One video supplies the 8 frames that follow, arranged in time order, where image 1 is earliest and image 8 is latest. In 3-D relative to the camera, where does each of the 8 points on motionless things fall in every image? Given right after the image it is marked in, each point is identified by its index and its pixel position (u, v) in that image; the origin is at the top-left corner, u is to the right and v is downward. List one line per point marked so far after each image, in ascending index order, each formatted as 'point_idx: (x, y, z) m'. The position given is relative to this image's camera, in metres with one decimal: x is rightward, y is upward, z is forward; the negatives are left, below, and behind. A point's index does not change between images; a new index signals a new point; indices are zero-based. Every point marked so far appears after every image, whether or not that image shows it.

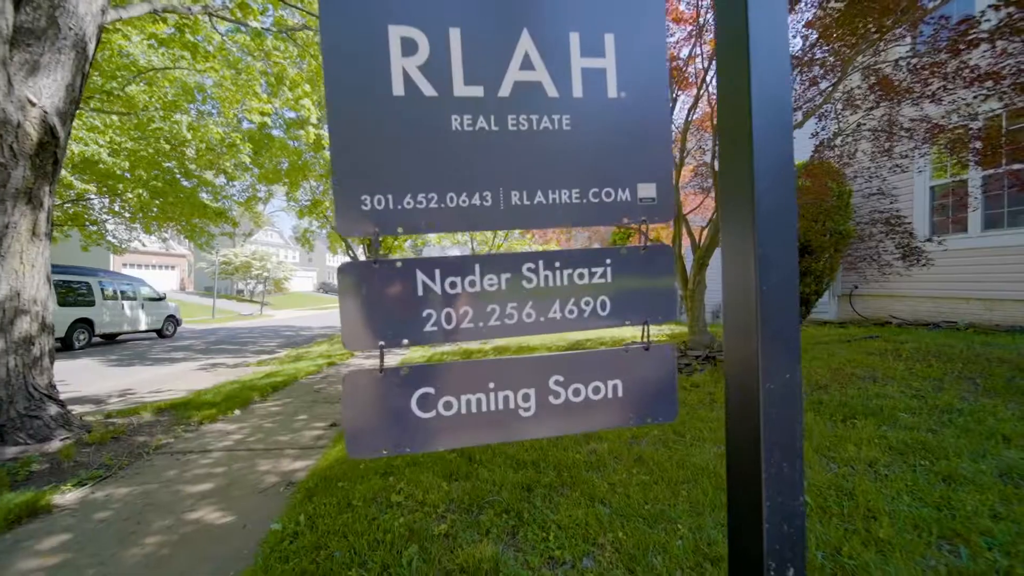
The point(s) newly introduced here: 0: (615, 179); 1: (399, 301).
0: (+0.2, +0.2, +0.8) m
1: (-0.2, 0.0, +0.8) m
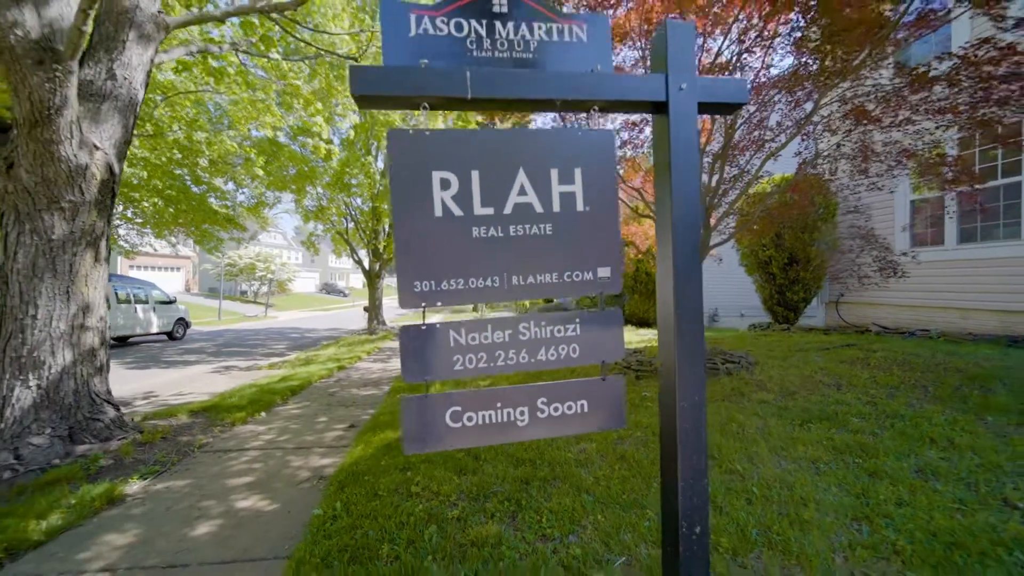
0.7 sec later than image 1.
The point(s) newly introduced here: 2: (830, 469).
0: (+0.2, +0.1, +1.1) m
1: (-0.2, -0.2, +1.1) m
2: (+1.8, -1.0, +2.1) m
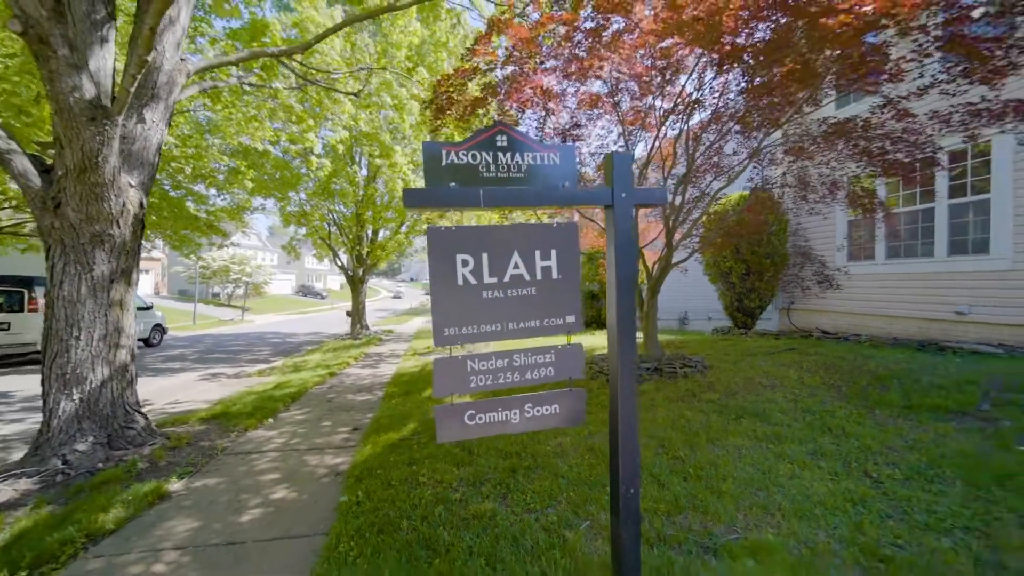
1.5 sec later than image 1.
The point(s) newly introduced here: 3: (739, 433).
0: (+0.2, -0.1, +1.7) m
1: (-0.2, -0.4, +1.6) m
2: (+1.7, -1.2, +2.7) m
3: (+1.8, -1.2, +3.0) m
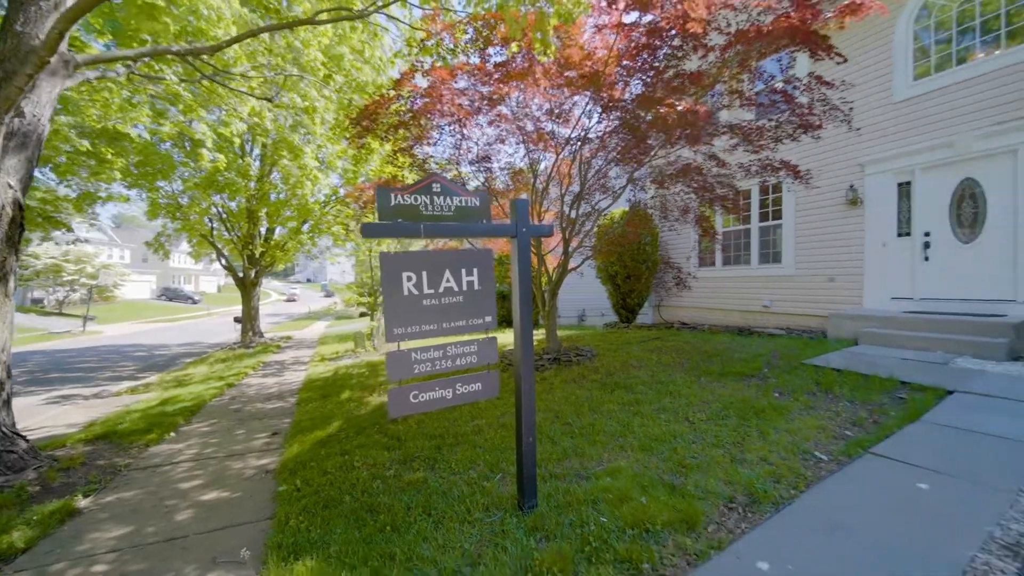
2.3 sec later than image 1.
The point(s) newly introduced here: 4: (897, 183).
0: (-0.2, -0.1, +2.3) m
1: (-0.6, -0.4, +2.1) m
2: (+1.0, -1.2, +3.6) m
3: (+1.1, -1.2, +4.0) m
4: (+6.4, +1.8, +6.2) m
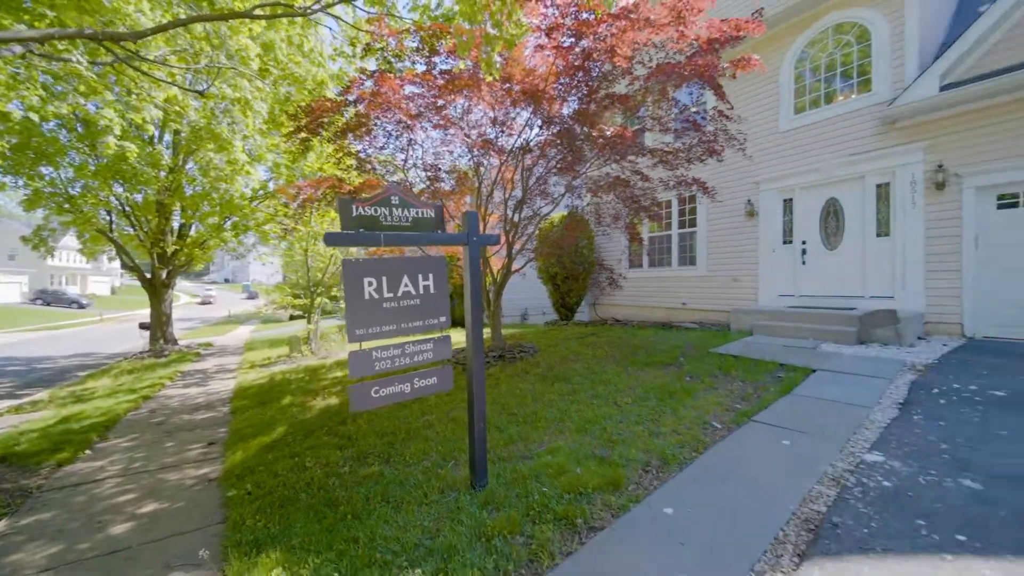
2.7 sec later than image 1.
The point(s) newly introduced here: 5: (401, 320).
0: (-0.5, -0.2, +2.5) m
1: (-0.9, -0.4, +2.3) m
2: (+0.5, -1.2, +4.0) m
3: (+0.5, -1.2, +4.4) m
4: (+5.4, +1.8, +7.4) m
5: (-0.7, -0.2, +2.4) m
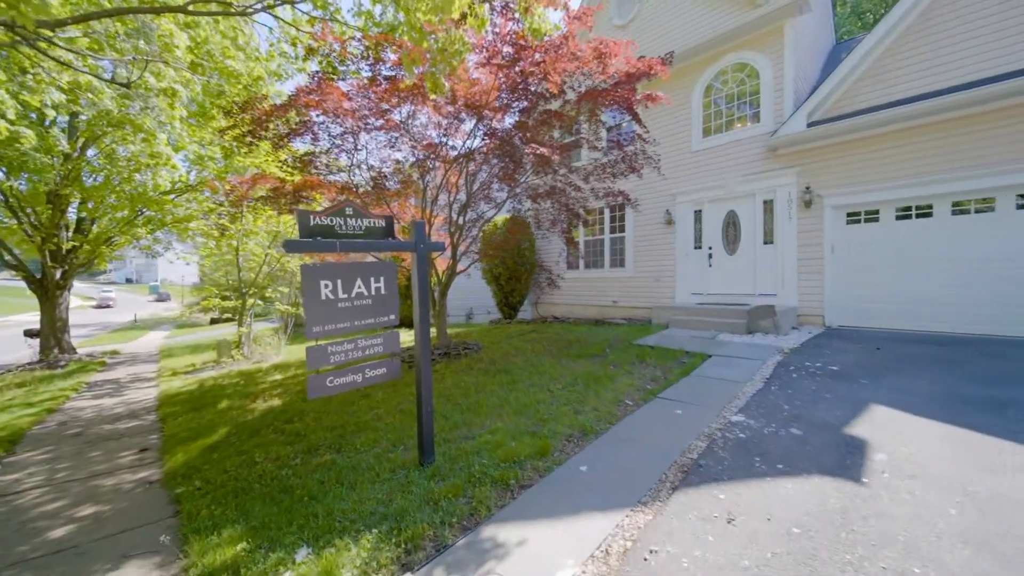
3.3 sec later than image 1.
0: (-1.0, -0.2, +2.8) m
1: (-1.3, -0.5, +2.5) m
2: (-0.2, -1.2, +4.5) m
3: (-0.2, -1.2, +4.8) m
4: (+4.2, +1.8, +8.5) m
5: (-1.1, -0.2, +2.6) m
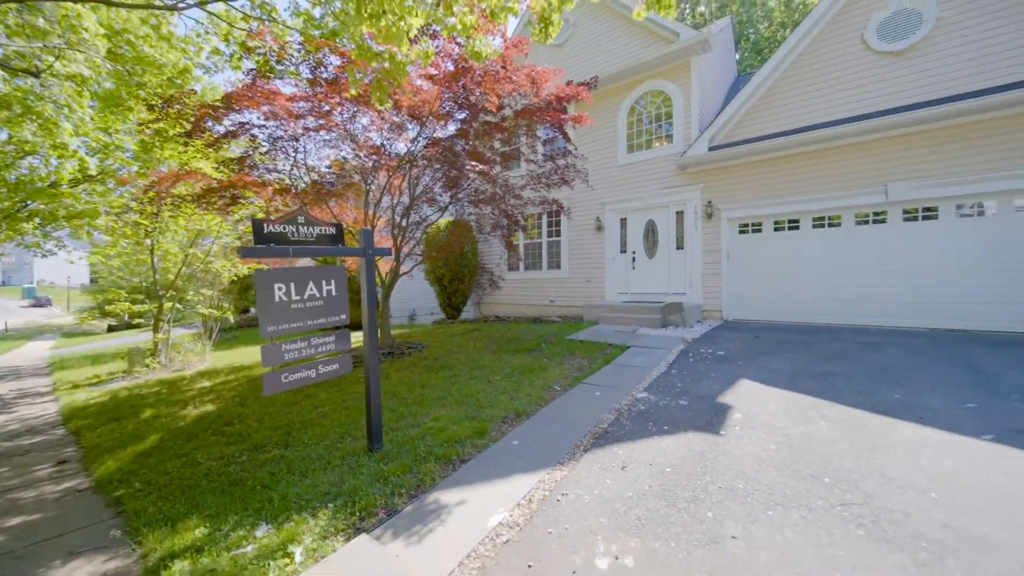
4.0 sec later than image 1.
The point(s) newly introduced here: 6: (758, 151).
0: (-1.5, -0.2, +3.1) m
1: (-1.8, -0.5, +2.7) m
2: (-0.9, -1.3, +4.8) m
3: (-1.0, -1.3, +5.1) m
4: (+2.8, +1.8, +9.5) m
5: (-1.6, -0.2, +2.9) m
6: (+5.0, +2.8, +7.5) m
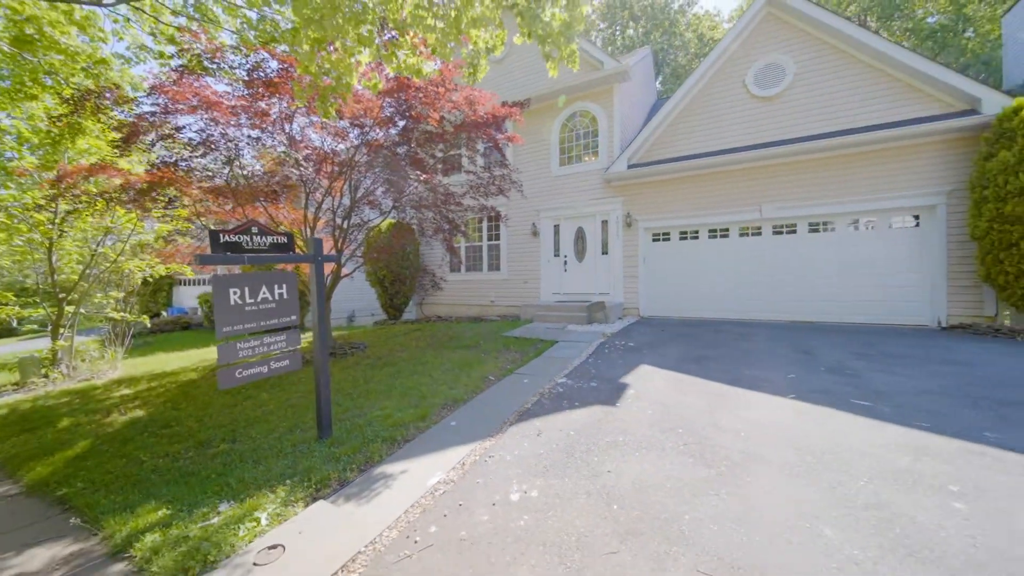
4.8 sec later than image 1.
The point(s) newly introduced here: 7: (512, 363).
0: (-2.1, -0.2, +3.4) m
1: (-2.3, -0.5, +3.0) m
2: (-1.8, -1.3, +5.2) m
3: (-2.0, -1.3, +5.5) m
4: (+1.2, +1.8, +10.4) m
5: (-2.2, -0.3, +3.2) m
6: (+3.7, +2.8, +8.8) m
7: (0.0, -1.2, +5.7) m
